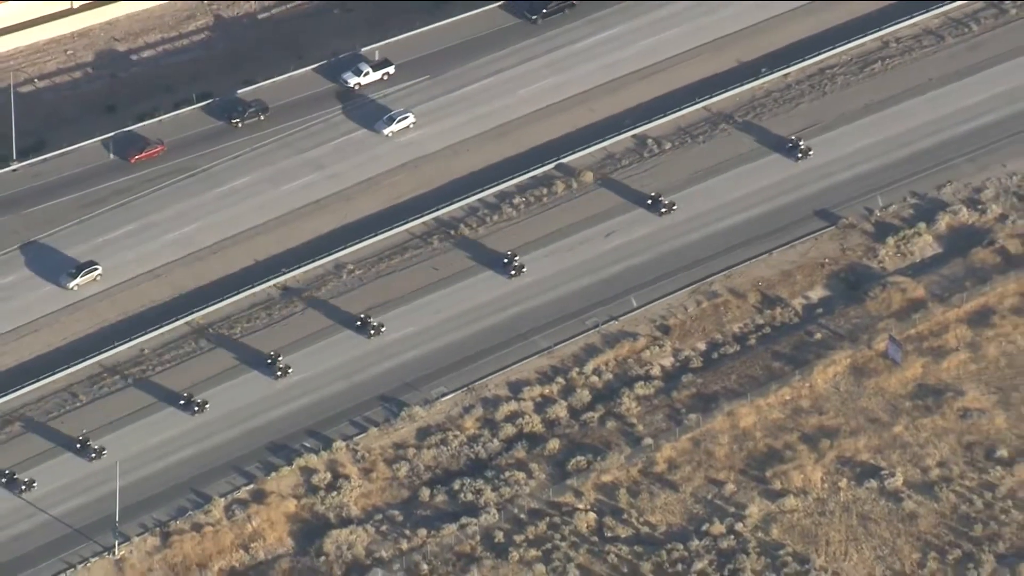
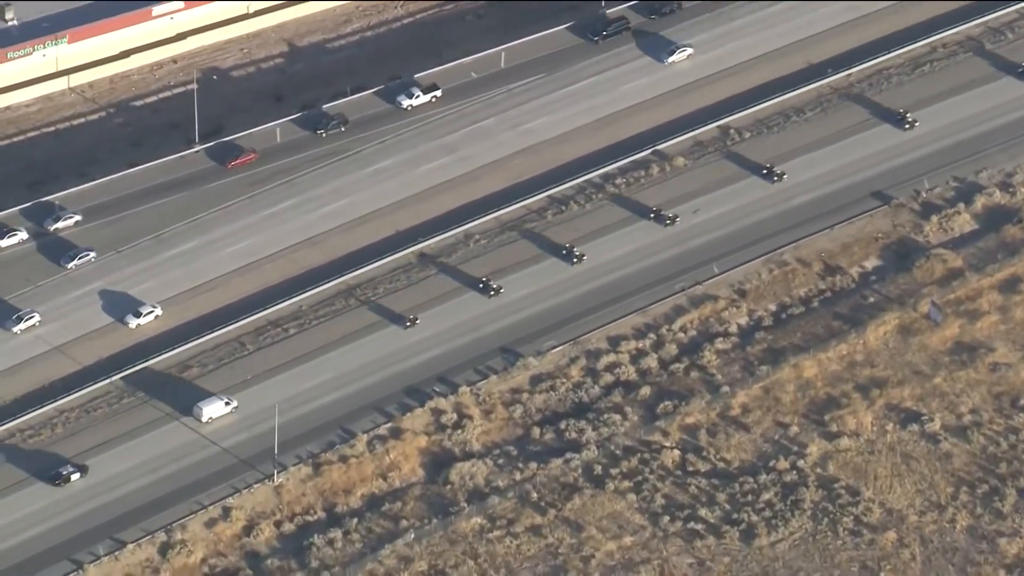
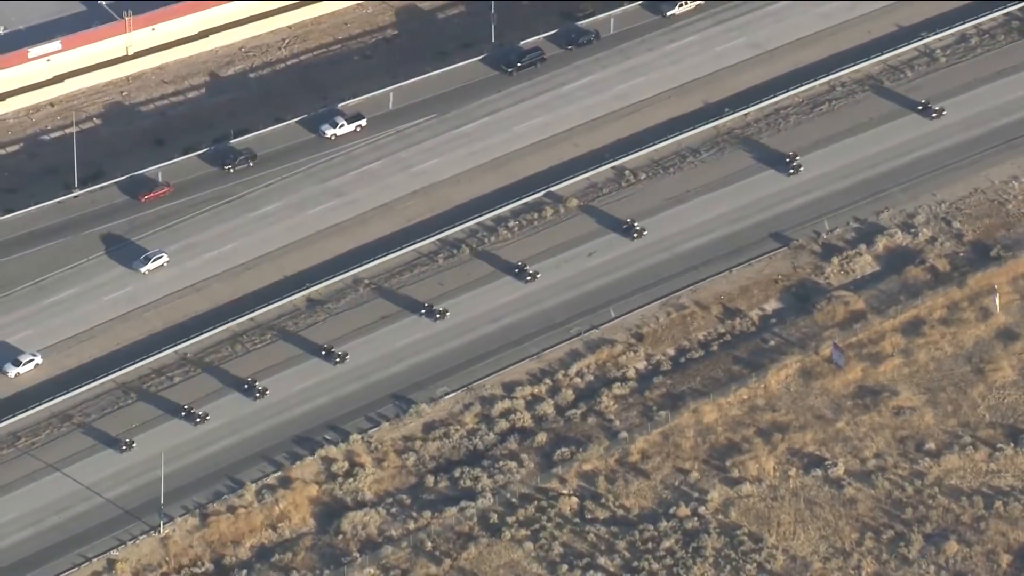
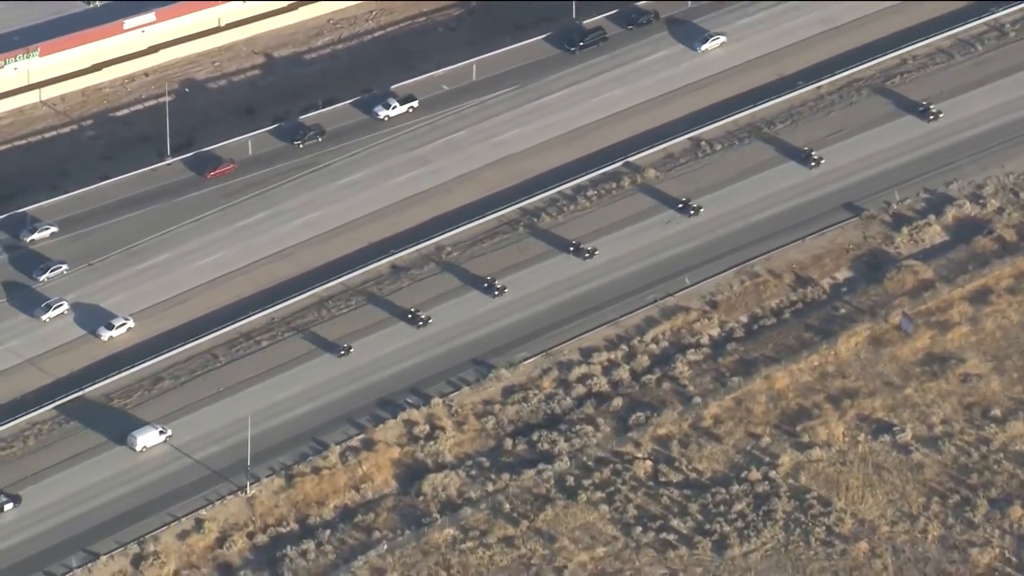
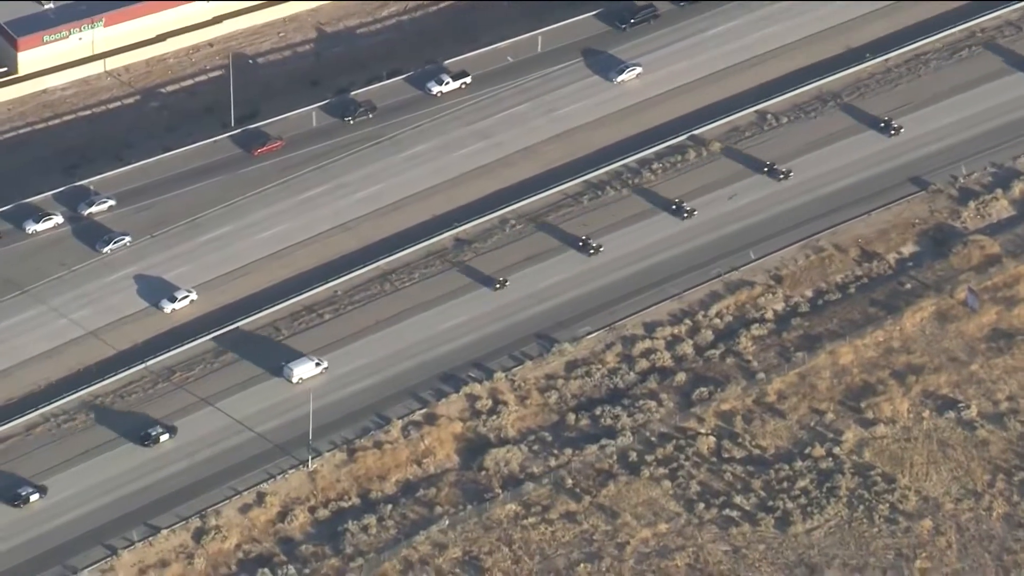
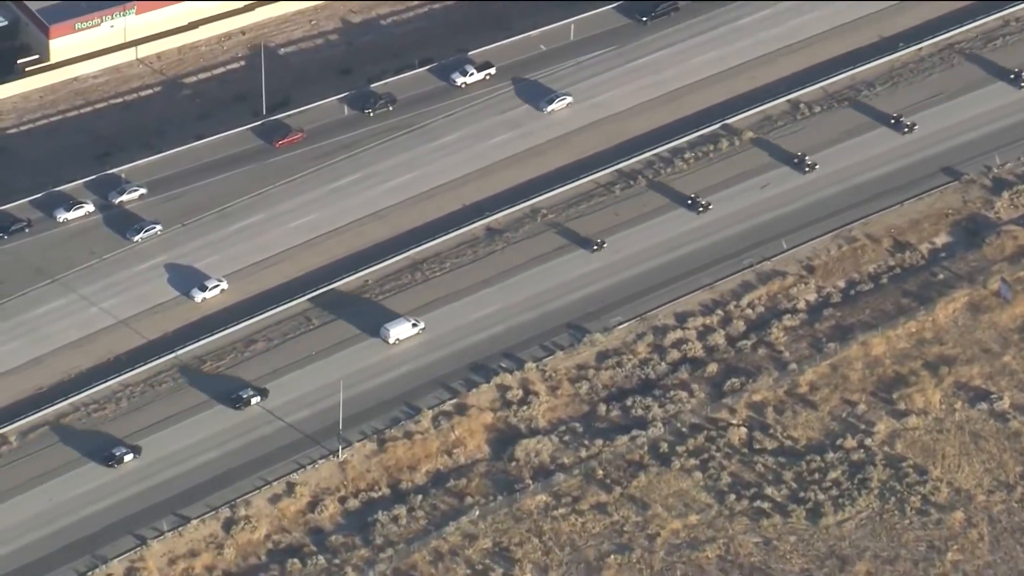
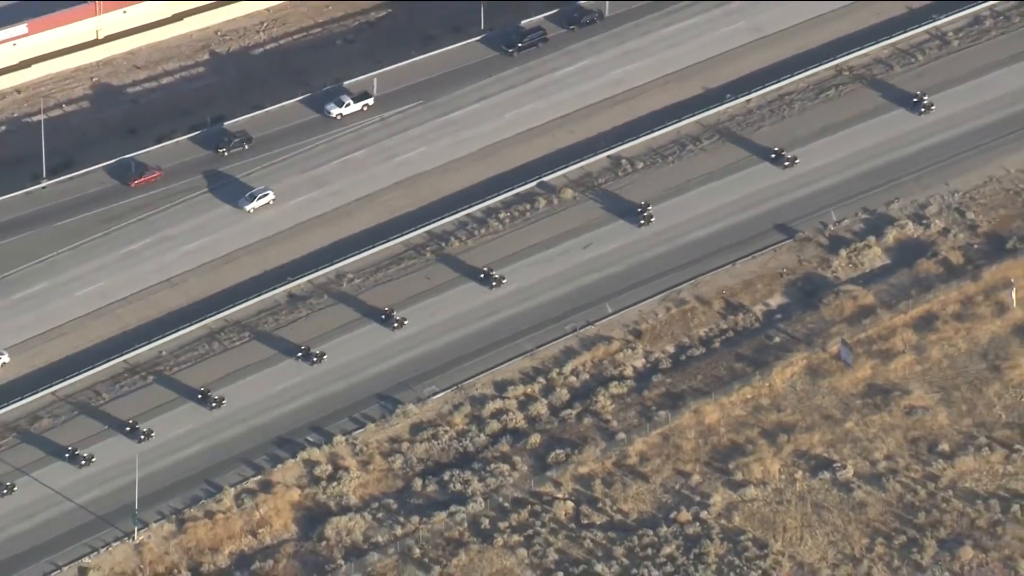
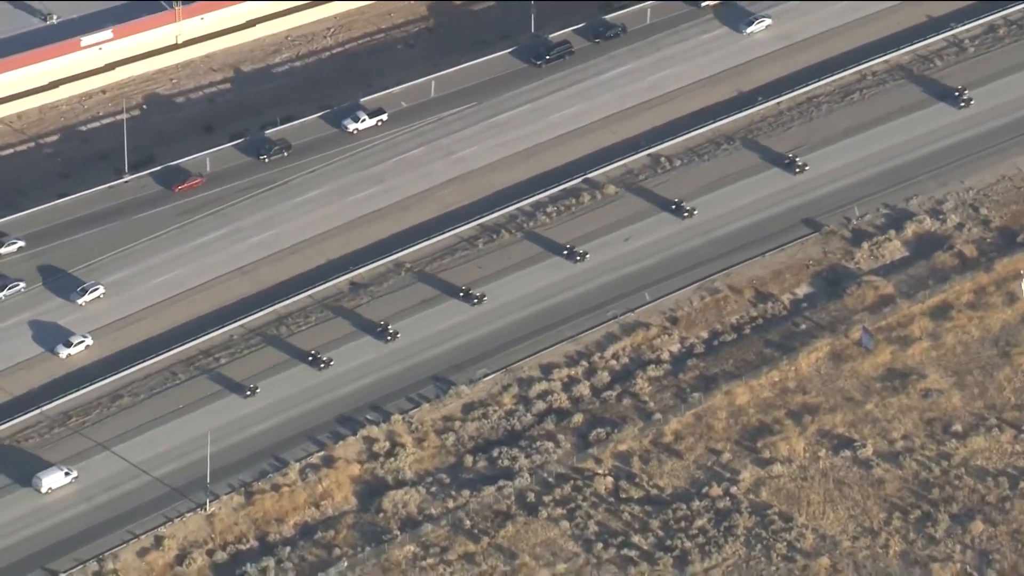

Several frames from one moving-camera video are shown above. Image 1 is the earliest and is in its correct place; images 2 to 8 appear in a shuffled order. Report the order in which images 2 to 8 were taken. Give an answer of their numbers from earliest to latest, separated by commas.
7, 3, 8, 4, 2, 5, 6
